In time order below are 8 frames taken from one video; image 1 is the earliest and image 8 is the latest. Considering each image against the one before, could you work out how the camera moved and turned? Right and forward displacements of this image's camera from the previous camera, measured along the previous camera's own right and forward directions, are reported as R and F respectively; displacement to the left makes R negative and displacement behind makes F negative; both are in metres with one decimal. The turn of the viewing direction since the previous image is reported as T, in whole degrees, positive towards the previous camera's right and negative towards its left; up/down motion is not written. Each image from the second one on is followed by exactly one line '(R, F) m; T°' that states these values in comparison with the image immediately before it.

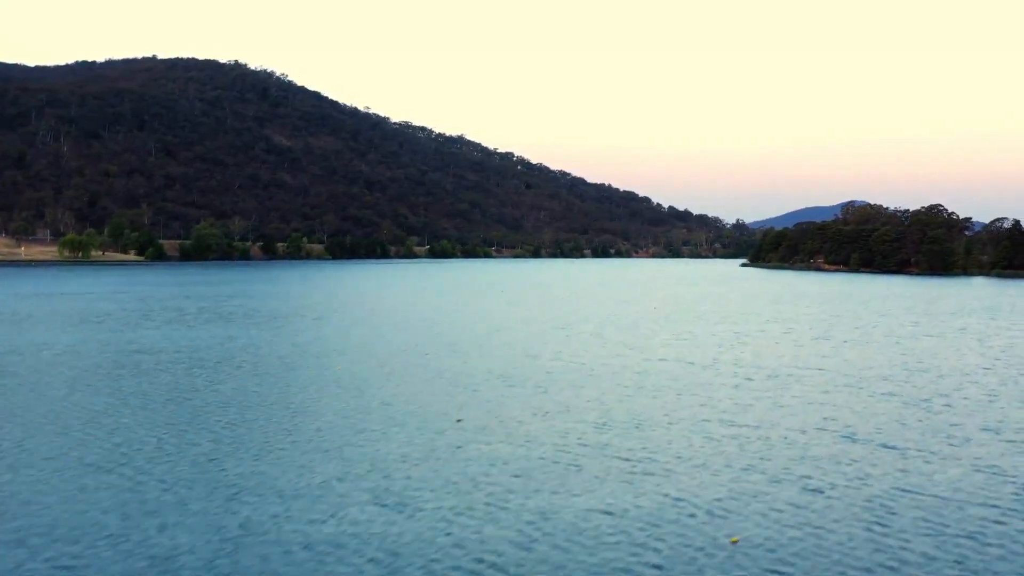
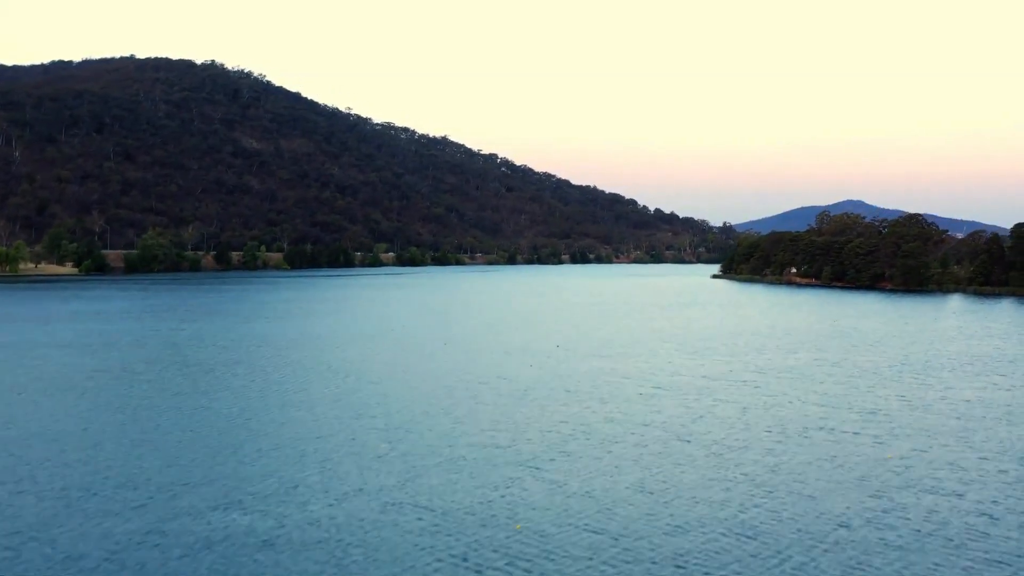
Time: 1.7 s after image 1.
(+3.6, +3.9) m; 0°
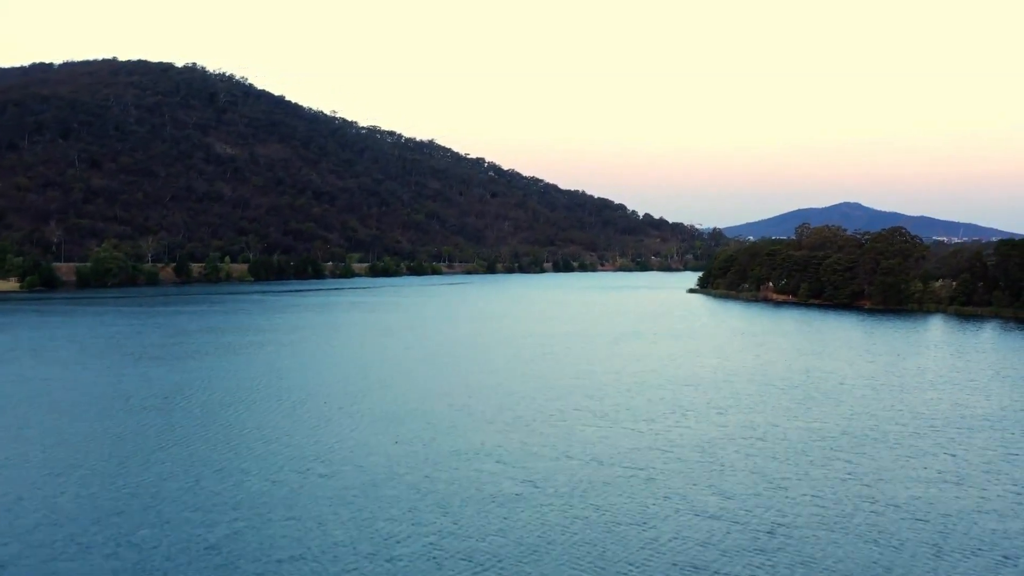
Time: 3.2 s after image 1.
(+2.8, +3.3) m; 0°
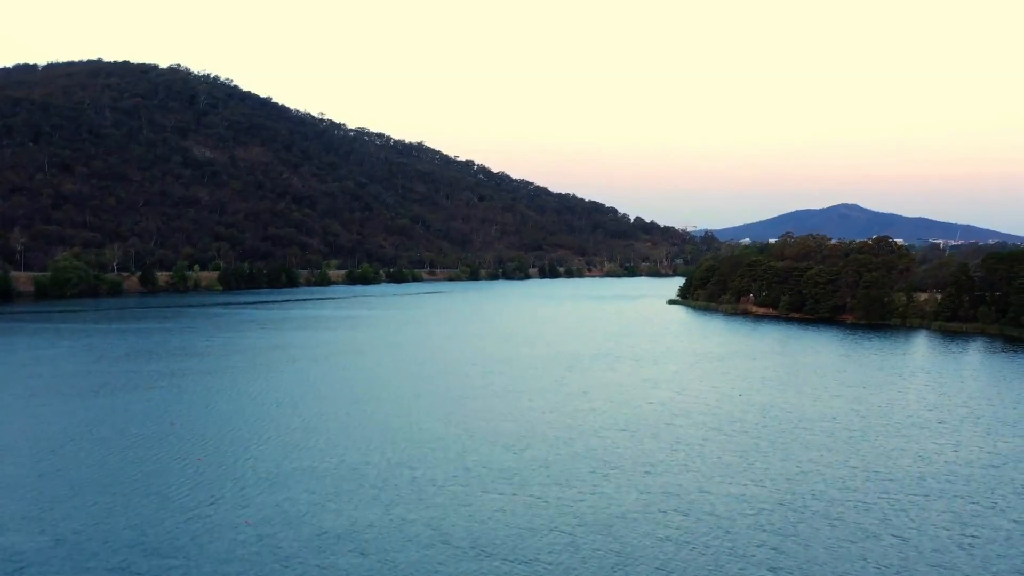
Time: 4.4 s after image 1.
(+2.2, +2.7) m; 0°
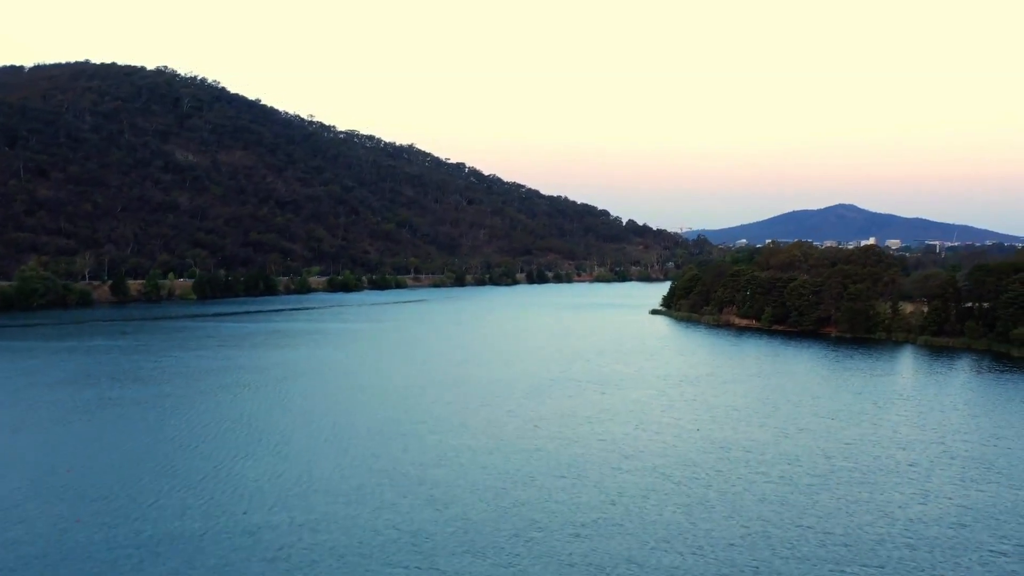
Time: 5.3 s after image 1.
(+1.7, +2.0) m; 0°
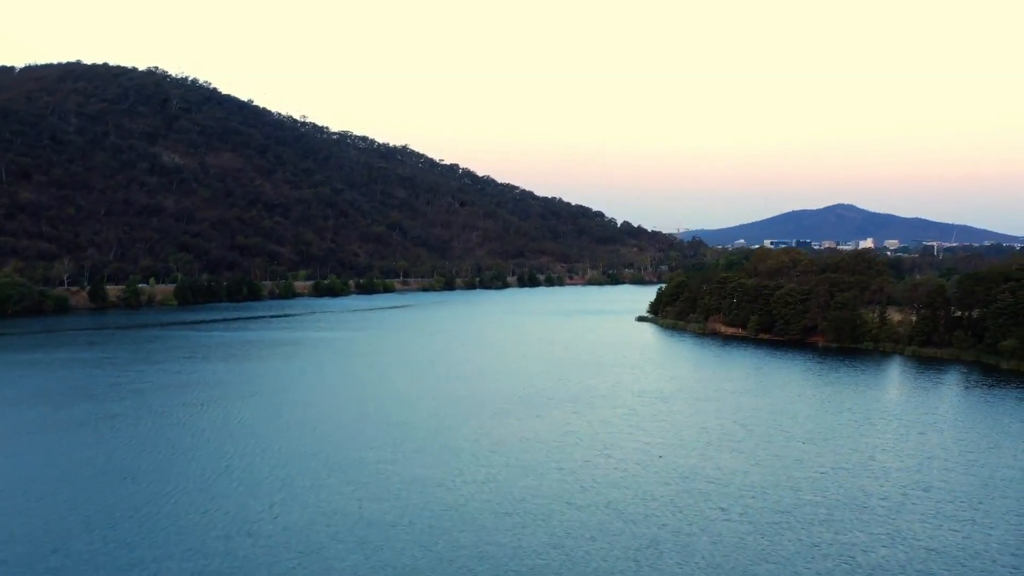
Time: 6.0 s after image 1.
(+1.4, +1.4) m; 0°
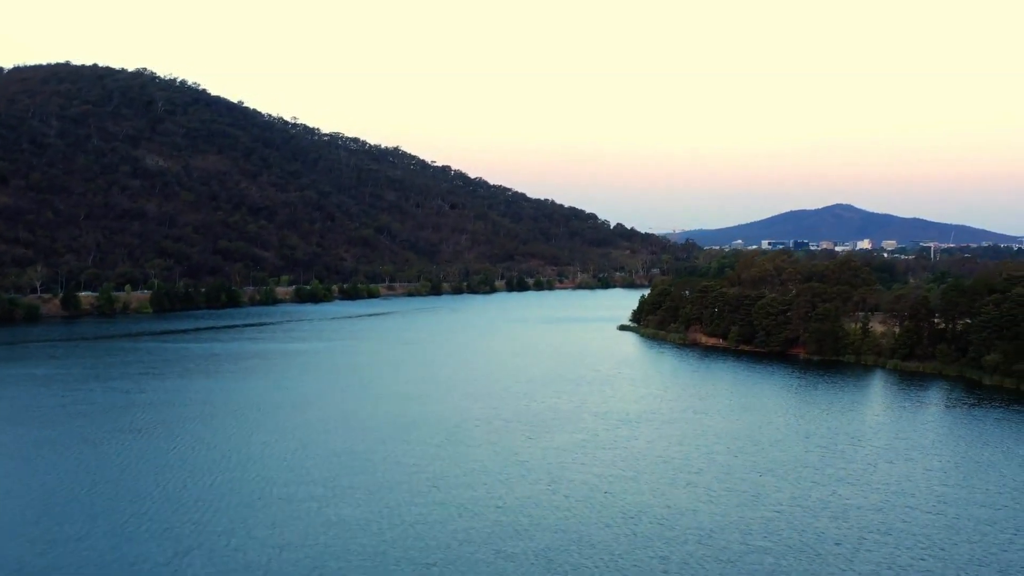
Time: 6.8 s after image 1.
(+1.8, +1.6) m; 0°
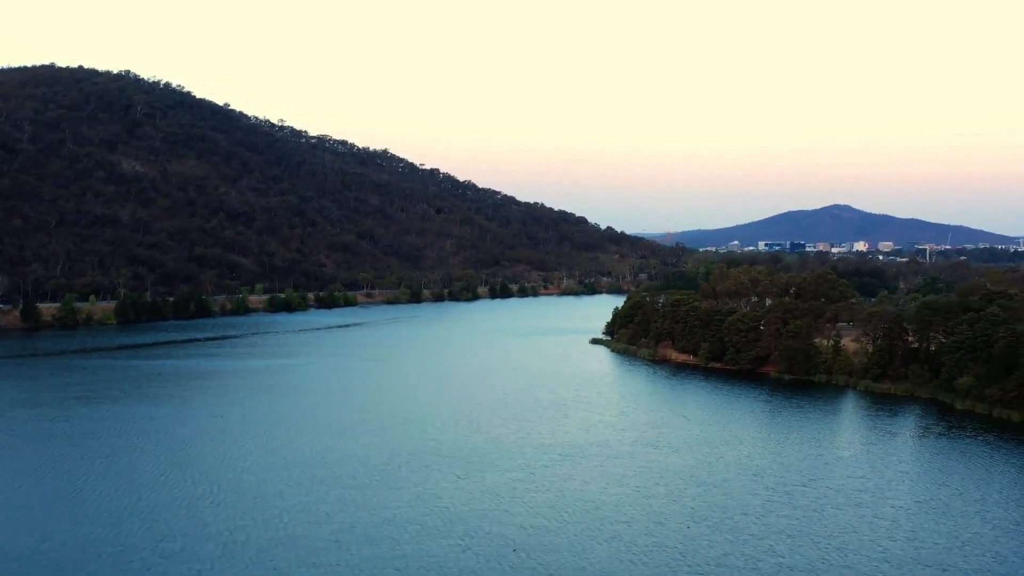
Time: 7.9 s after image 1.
(+2.5, +2.1) m; 0°
